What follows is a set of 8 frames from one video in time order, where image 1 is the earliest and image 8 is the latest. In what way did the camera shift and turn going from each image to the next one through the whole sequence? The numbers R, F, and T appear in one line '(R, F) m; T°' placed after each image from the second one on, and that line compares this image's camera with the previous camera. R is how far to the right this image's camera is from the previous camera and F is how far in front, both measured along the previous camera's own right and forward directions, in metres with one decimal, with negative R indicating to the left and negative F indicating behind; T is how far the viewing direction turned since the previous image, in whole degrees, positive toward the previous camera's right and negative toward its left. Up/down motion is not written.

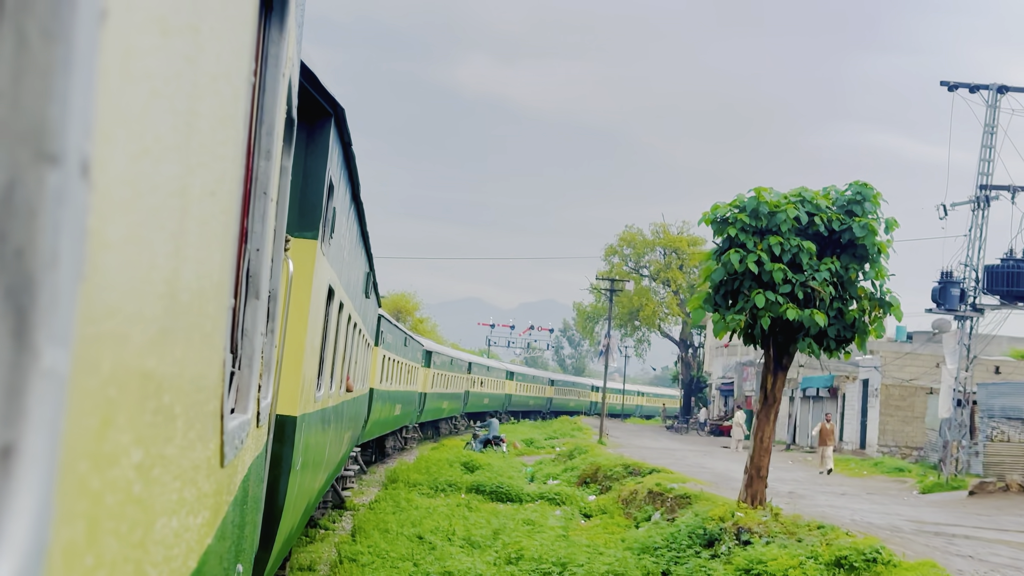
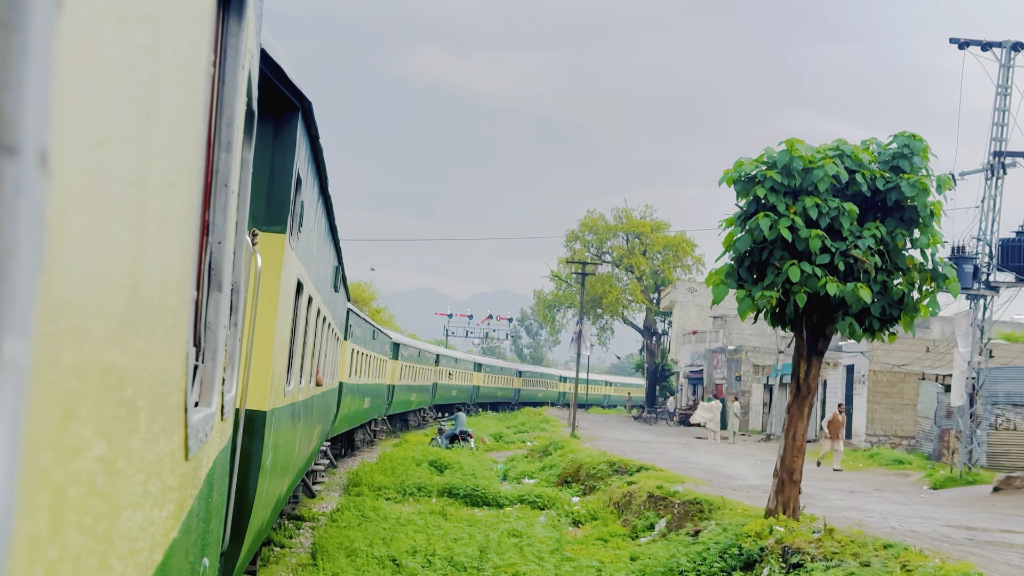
(0.0, +0.1) m; +2°
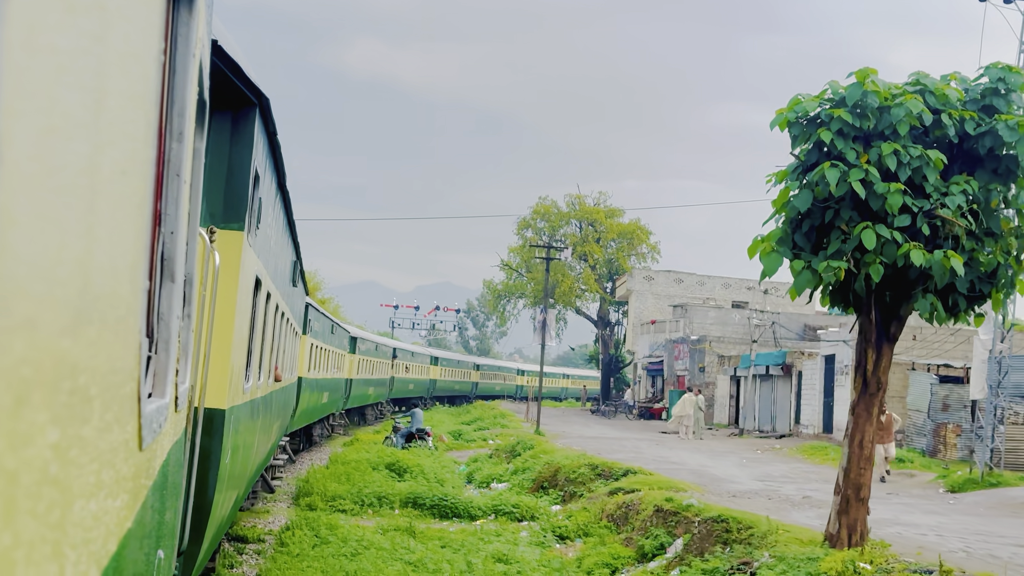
(0.0, +0.1) m; +2°
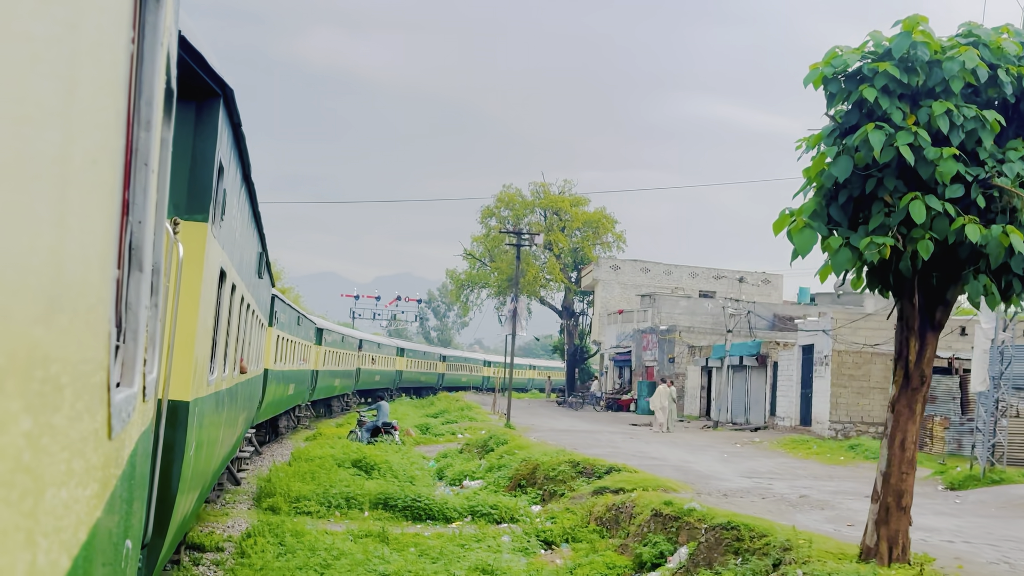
(-0.1, 0.0) m; +2°
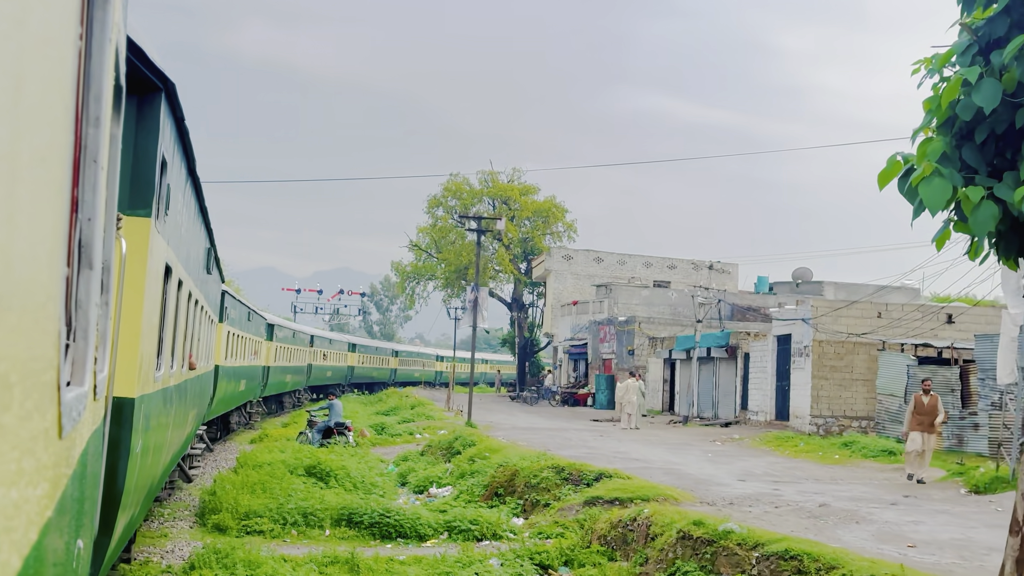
(-0.1, +0.2) m; +3°
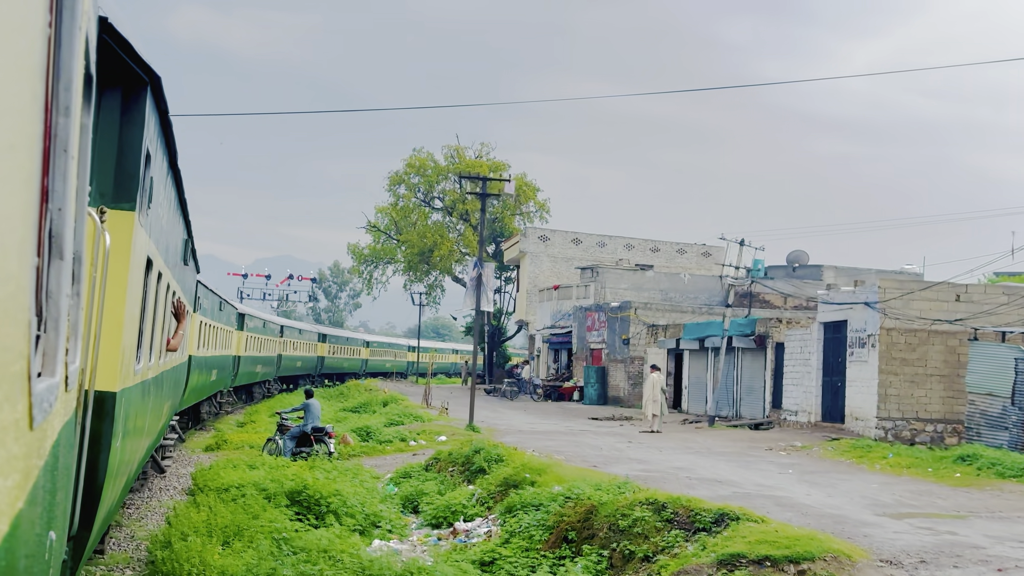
(-0.3, +0.7) m; +1°
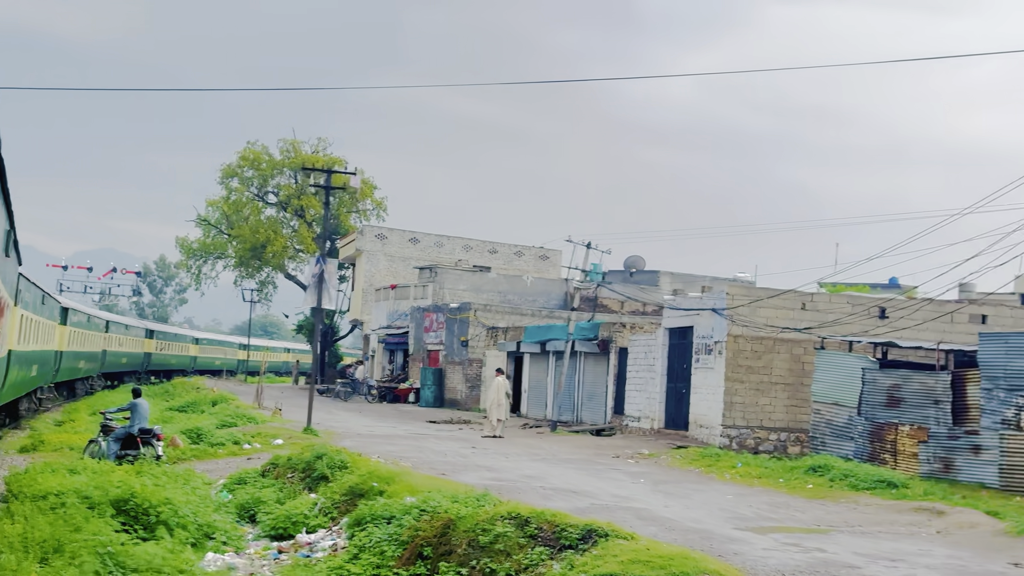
(0.0, +0.3) m; +9°
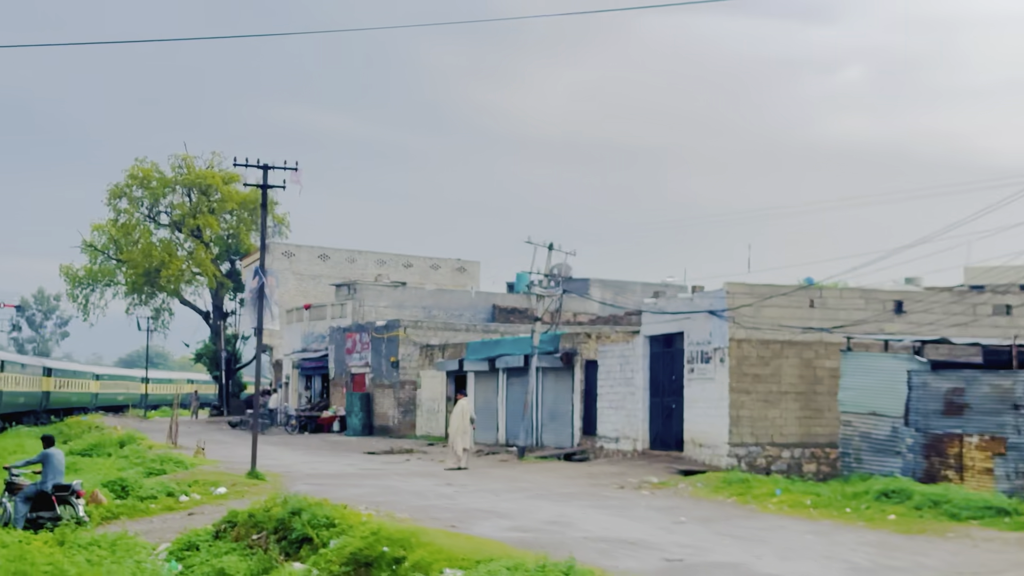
(-0.4, +0.6) m; +5°
